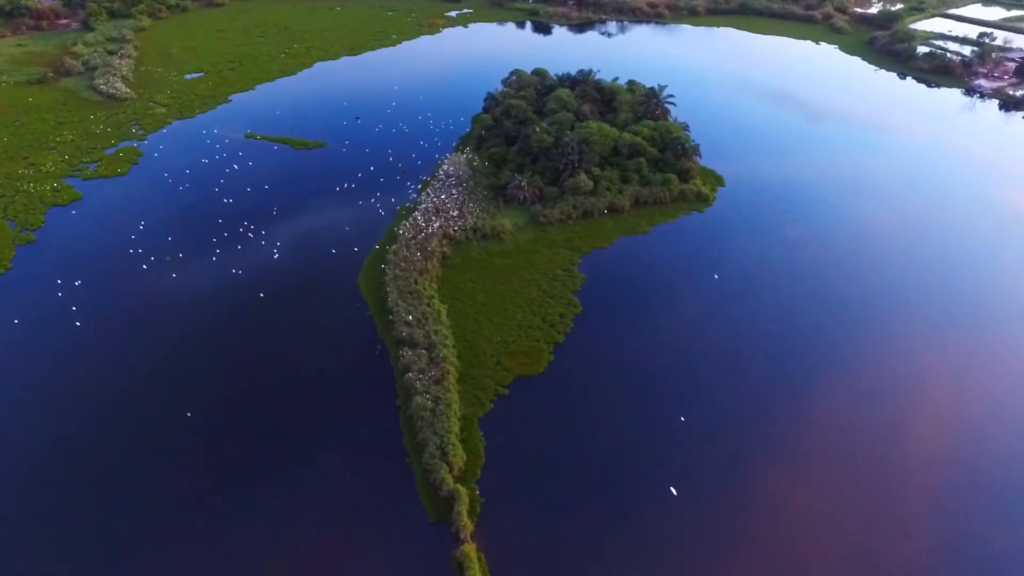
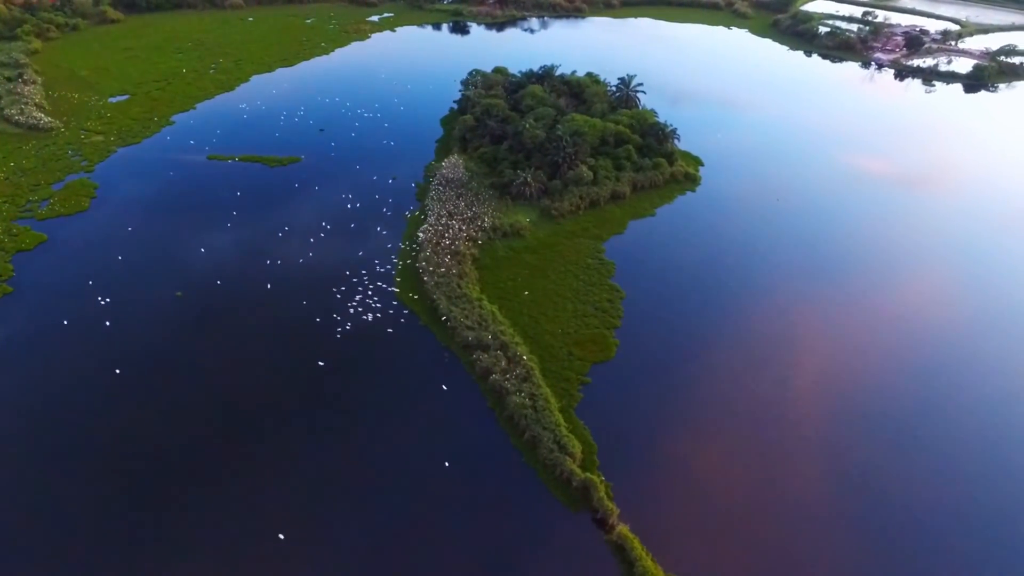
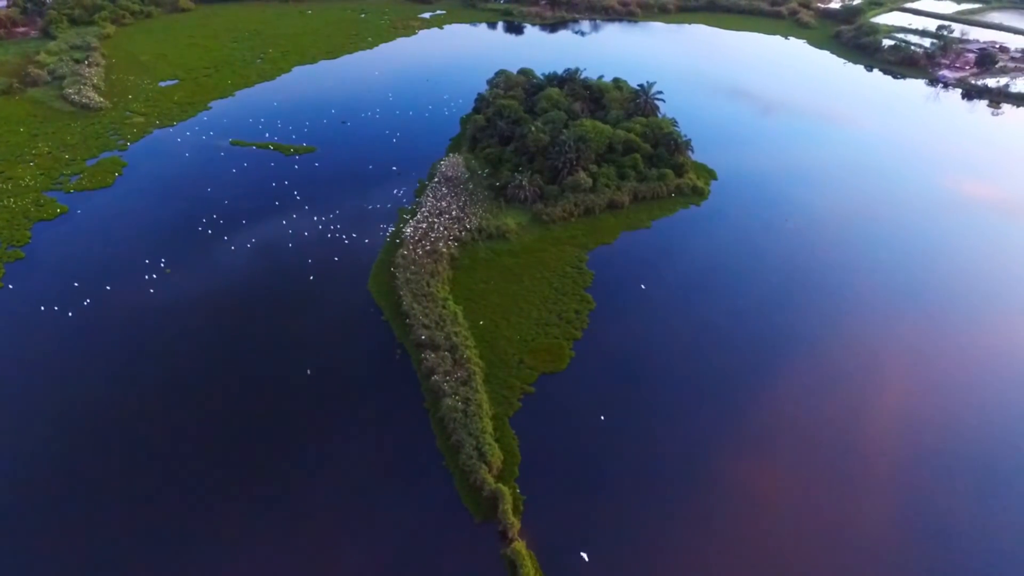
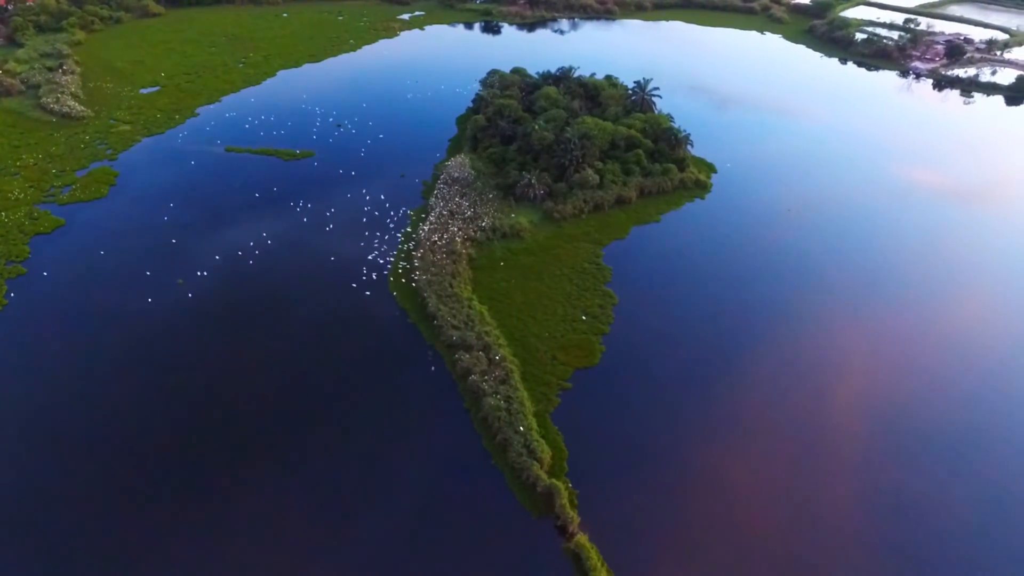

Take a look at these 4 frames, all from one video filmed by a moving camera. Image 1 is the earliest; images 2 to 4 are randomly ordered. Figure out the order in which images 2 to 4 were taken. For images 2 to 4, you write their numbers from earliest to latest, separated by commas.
3, 4, 2
